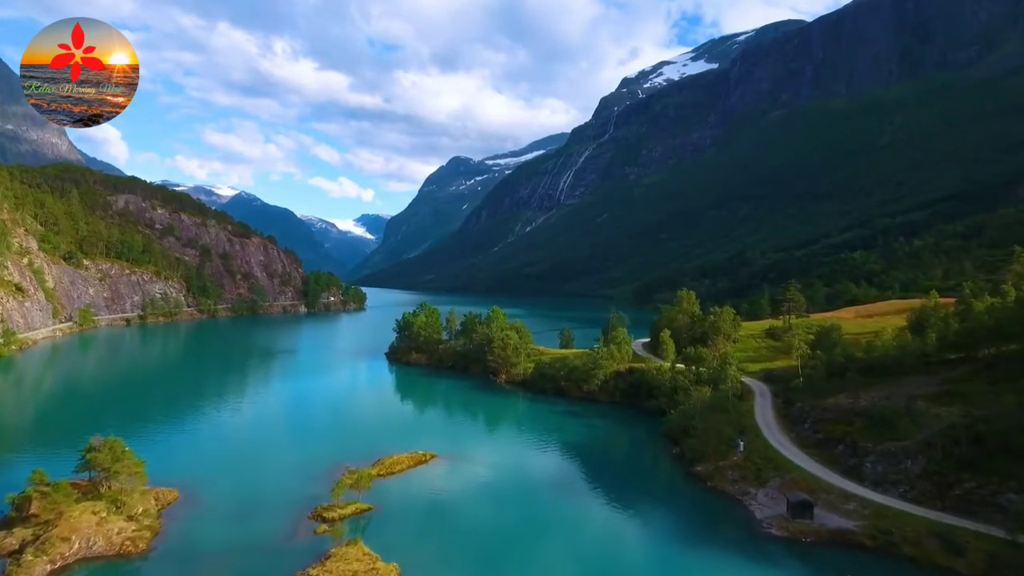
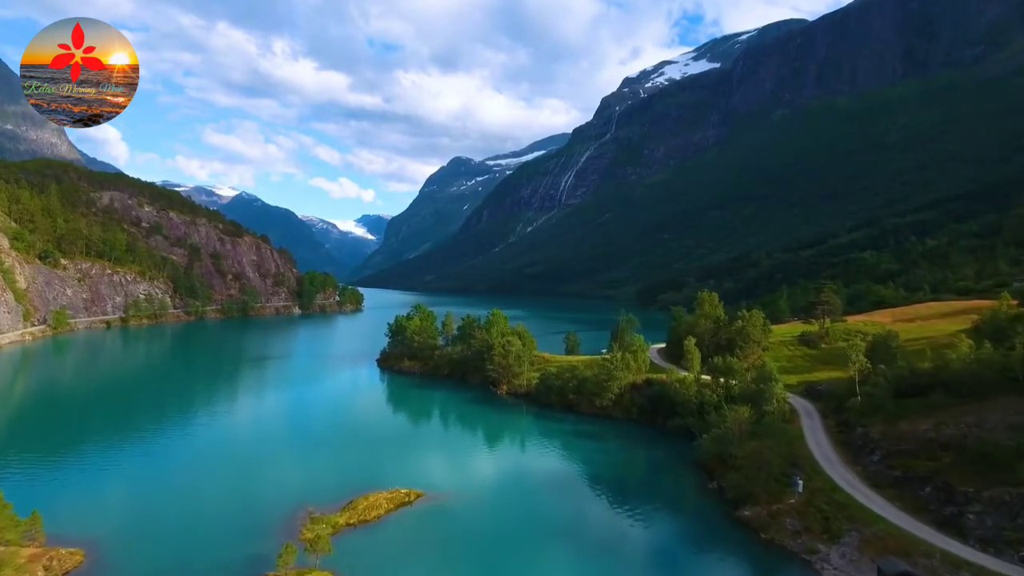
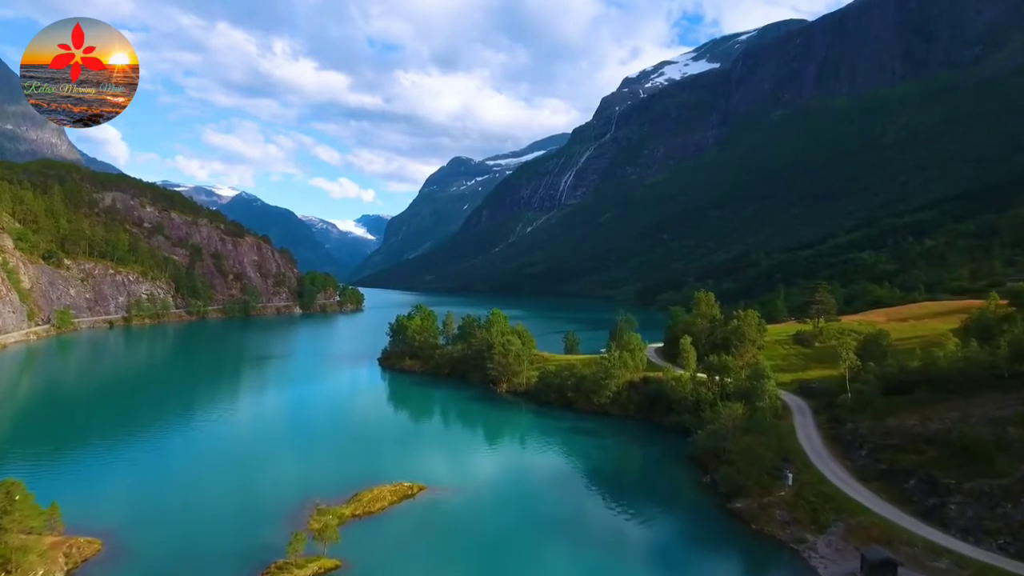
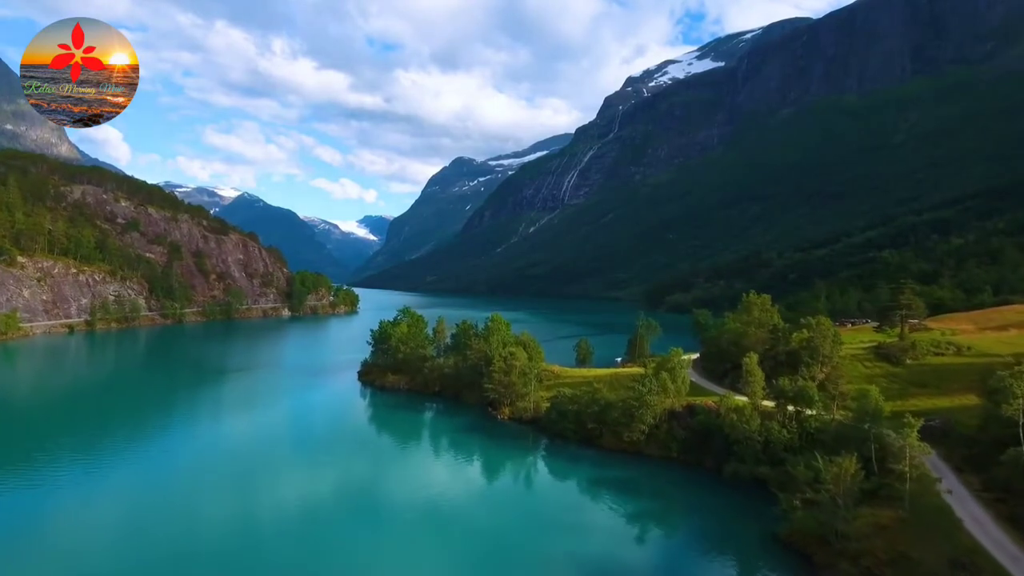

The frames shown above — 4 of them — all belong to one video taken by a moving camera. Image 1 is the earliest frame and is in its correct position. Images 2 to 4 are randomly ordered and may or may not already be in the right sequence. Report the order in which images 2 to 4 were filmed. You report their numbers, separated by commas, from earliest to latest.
3, 2, 4
